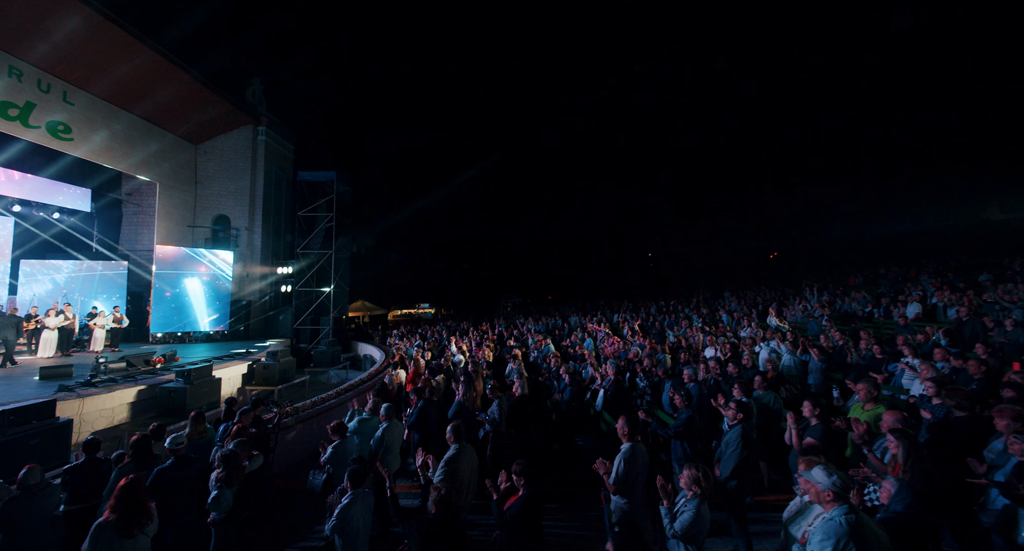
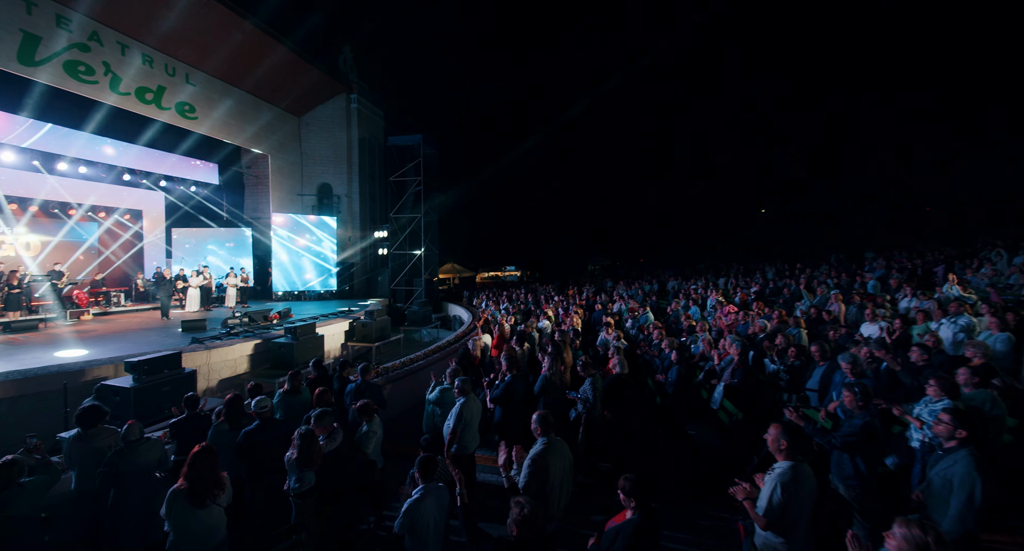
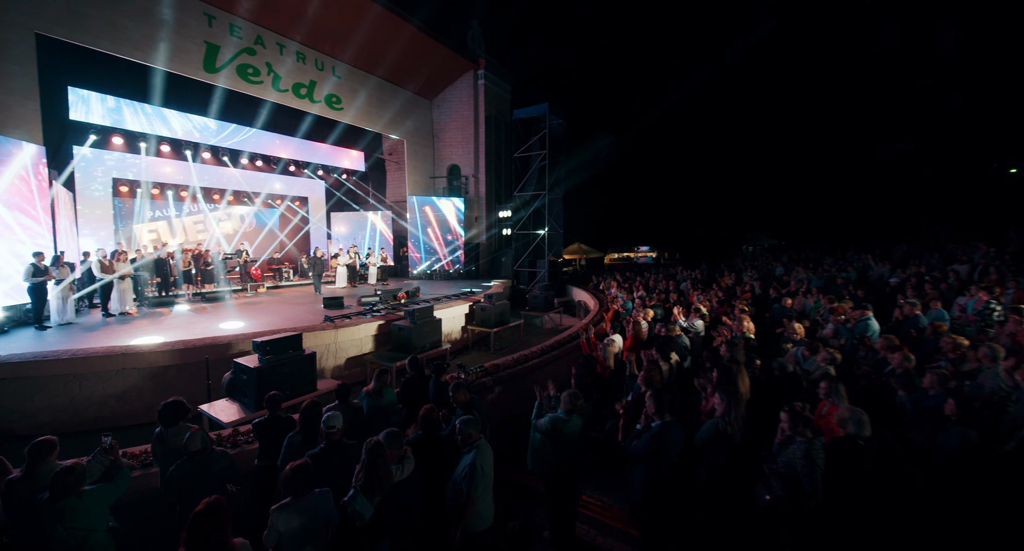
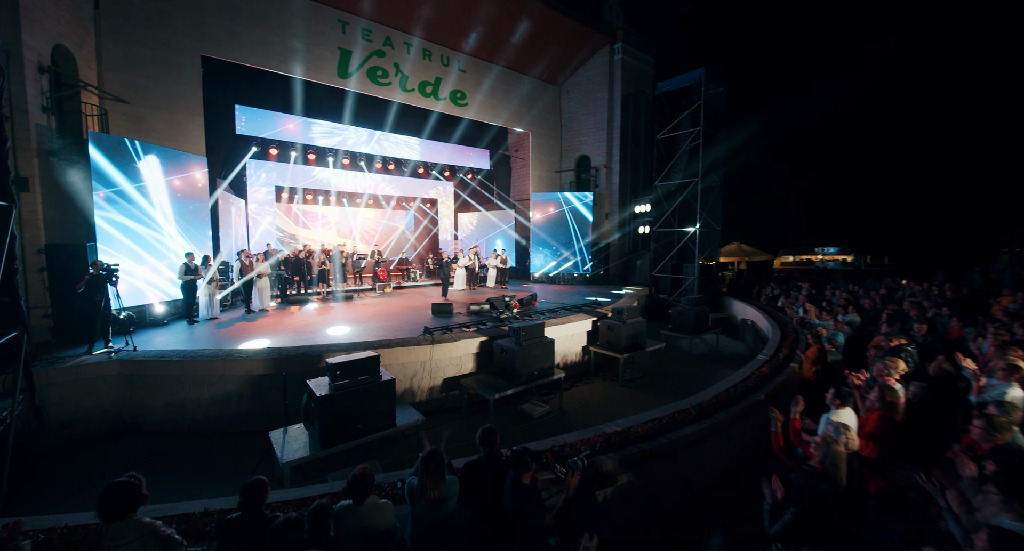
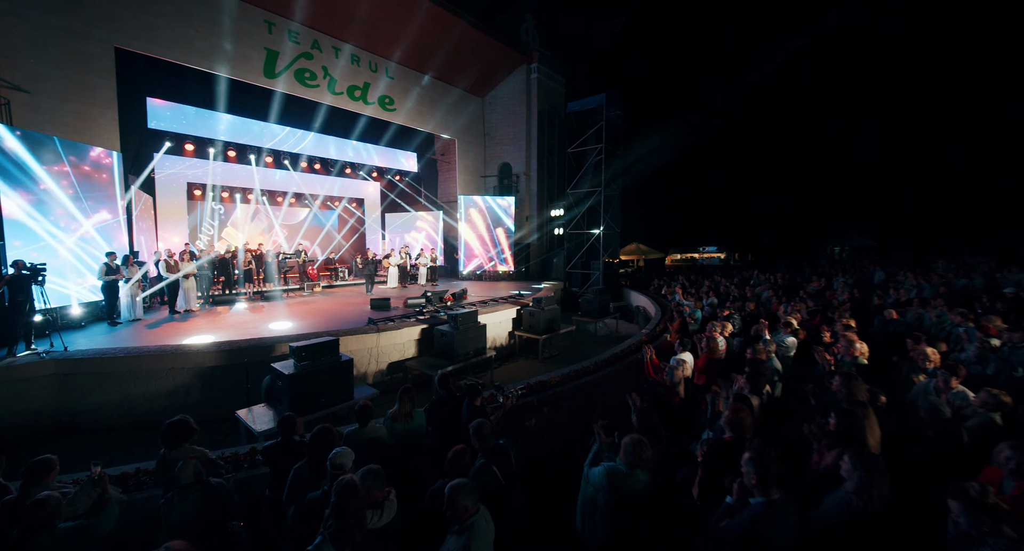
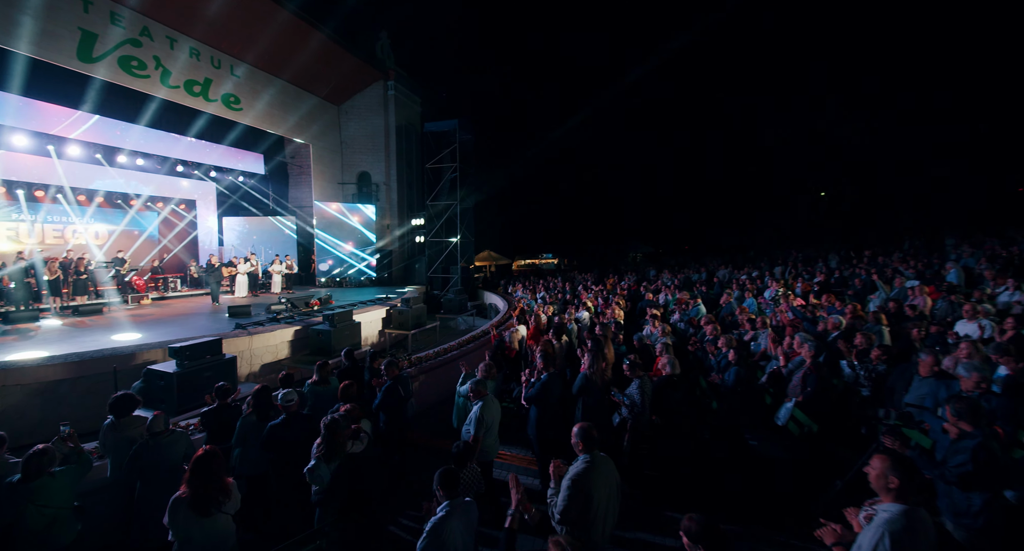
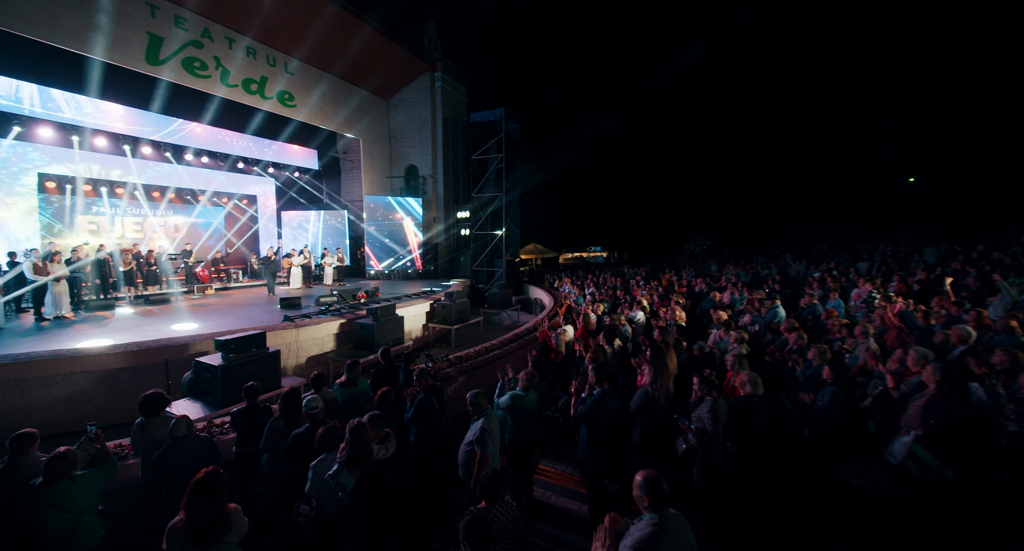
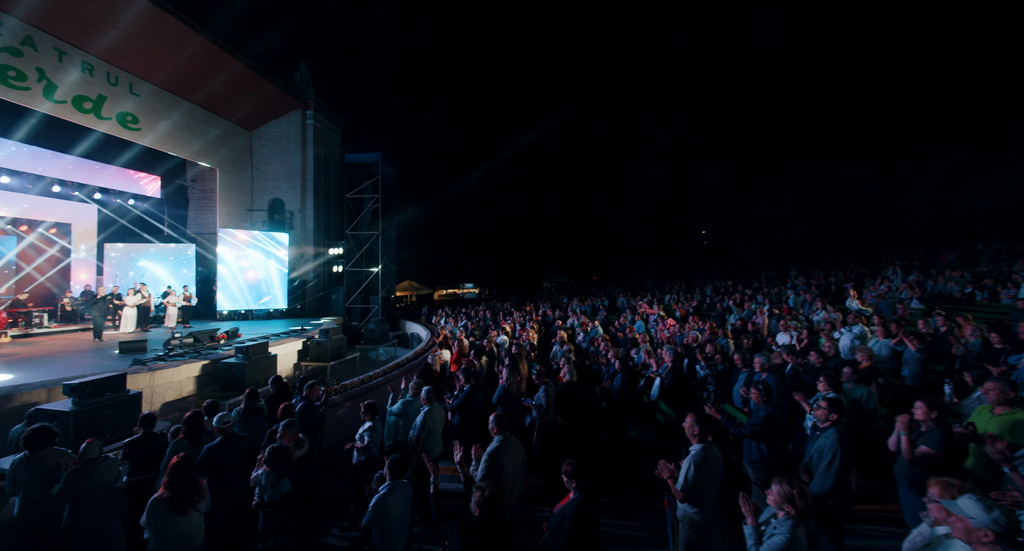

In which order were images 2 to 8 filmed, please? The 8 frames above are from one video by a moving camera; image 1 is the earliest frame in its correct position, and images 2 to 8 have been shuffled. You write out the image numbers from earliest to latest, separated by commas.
8, 2, 6, 7, 3, 5, 4
